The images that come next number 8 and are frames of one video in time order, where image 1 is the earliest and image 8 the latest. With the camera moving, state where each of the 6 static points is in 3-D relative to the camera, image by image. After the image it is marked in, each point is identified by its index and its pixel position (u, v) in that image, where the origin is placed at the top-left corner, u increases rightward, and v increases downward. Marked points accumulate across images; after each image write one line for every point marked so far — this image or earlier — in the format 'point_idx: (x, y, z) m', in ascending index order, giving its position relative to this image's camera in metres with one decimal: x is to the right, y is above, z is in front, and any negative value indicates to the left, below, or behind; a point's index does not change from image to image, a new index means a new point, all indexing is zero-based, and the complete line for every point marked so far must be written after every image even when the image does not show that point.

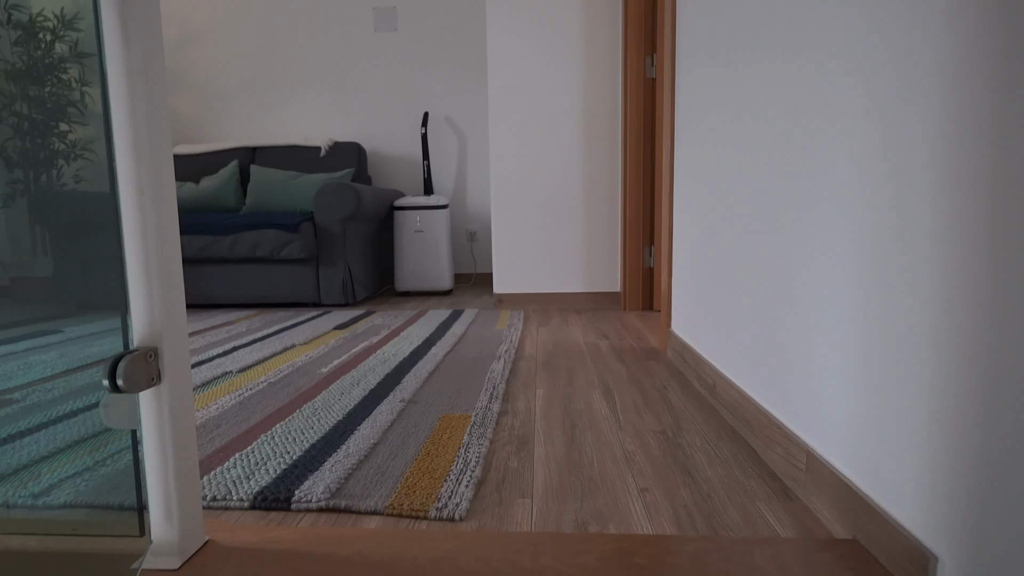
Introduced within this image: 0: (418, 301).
0: (-0.5, -0.1, +2.7) m
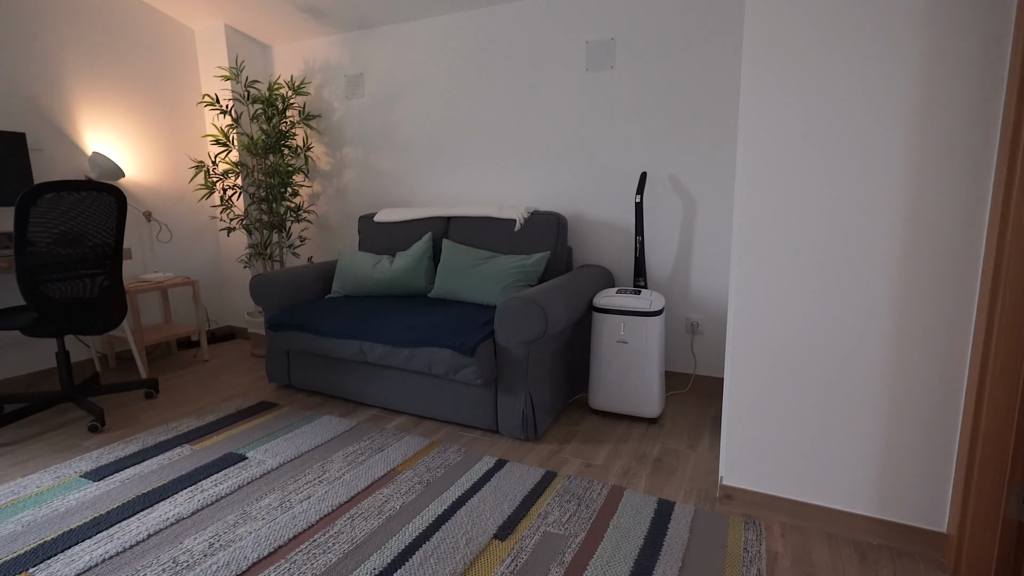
0: (+0.4, -0.6, +2.2) m
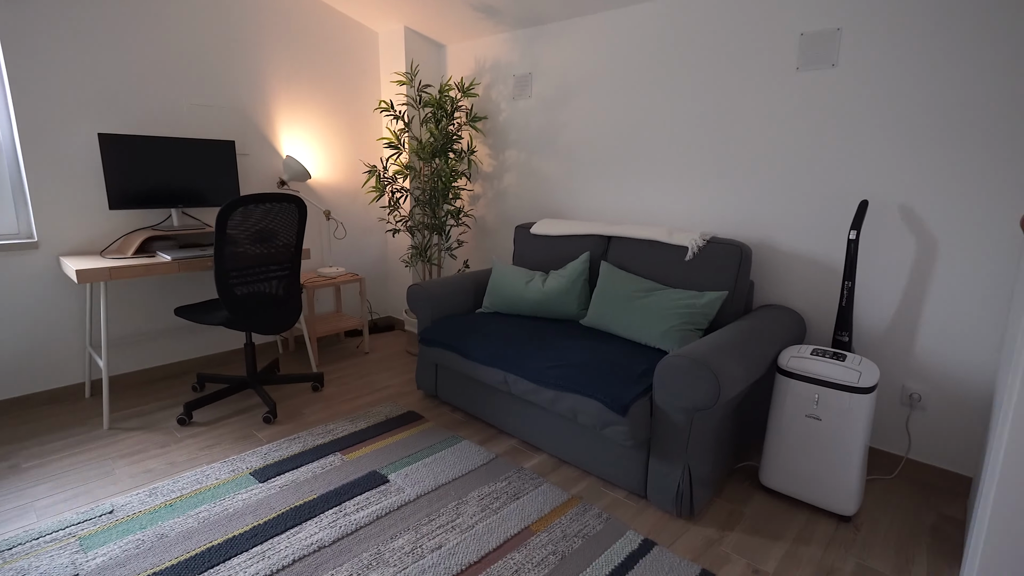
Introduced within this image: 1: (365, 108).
0: (+1.0, -0.8, +1.8) m
1: (-1.0, +1.2, +3.6) m
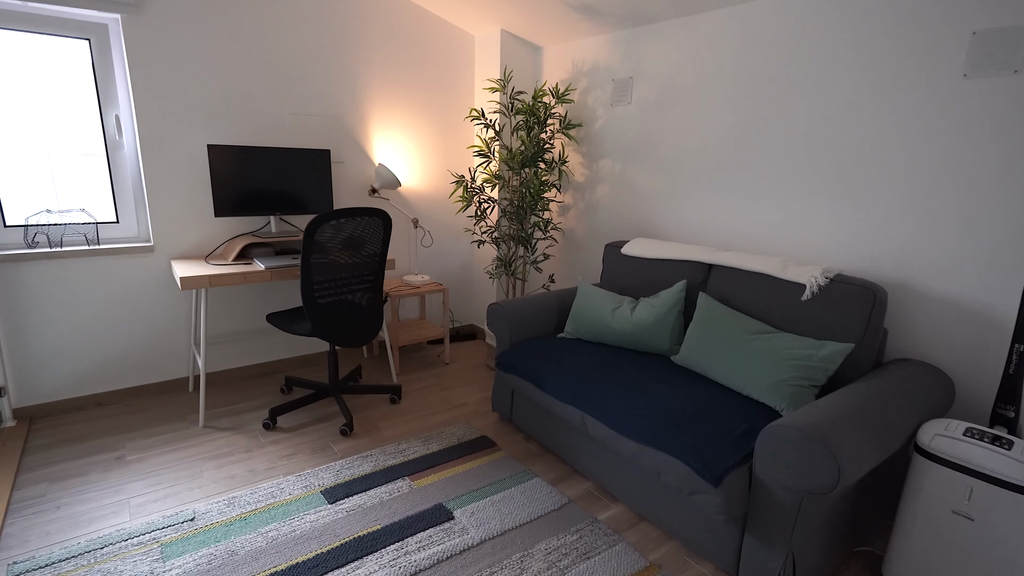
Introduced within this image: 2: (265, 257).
0: (+1.1, -1.0, +1.4) m
1: (-0.4, +1.2, +3.5) m
2: (-1.3, +0.2, +2.7) m
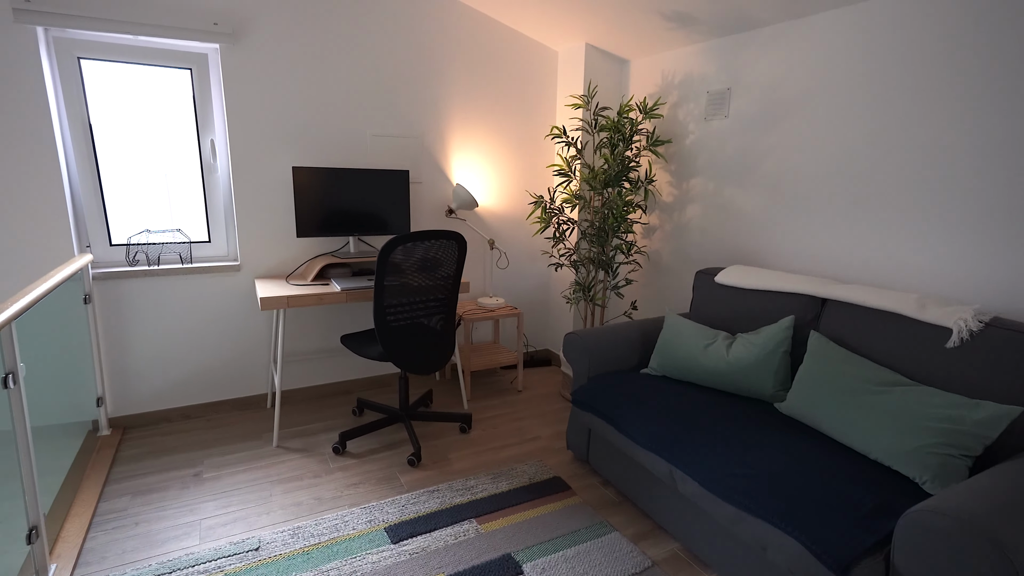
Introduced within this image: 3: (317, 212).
0: (+1.3, -1.1, +1.1) m
1: (+0.2, +1.0, +3.4) m
2: (-0.9, +0.1, +2.7) m
3: (-1.0, +0.4, +2.7) m
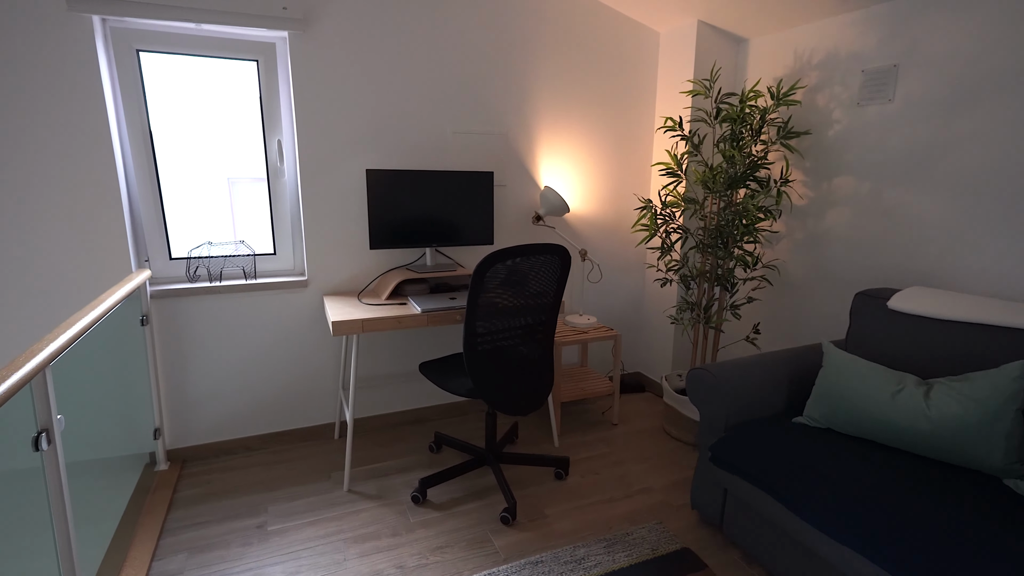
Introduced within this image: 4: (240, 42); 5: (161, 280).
0: (+1.6, -1.2, +0.5) m
1: (+0.7, +0.9, +3.0) m
2: (-0.4, 0.0, +2.4) m
3: (-0.5, +0.3, +2.4) m
4: (-1.2, +1.0, +2.2) m
5: (-1.5, 0.0, +2.3) m
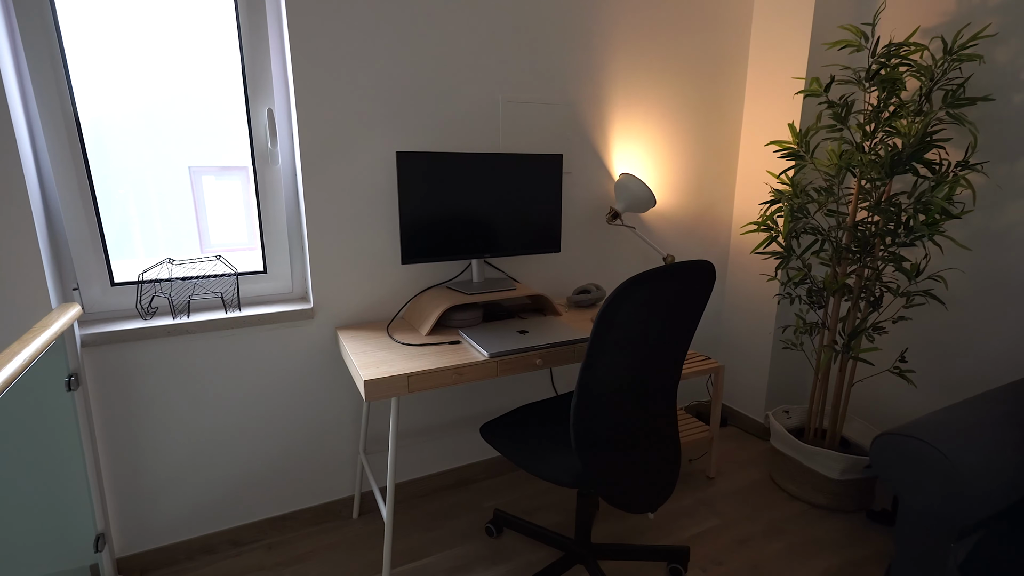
0: (+2.0, -1.3, 0.0) m
1: (+0.9, +0.9, +2.3) m
2: (-0.1, -0.1, +1.7) m
3: (-0.3, +0.2, +1.7) m
4: (-0.9, +0.9, +1.5) m
5: (-1.2, -0.1, +1.6) m
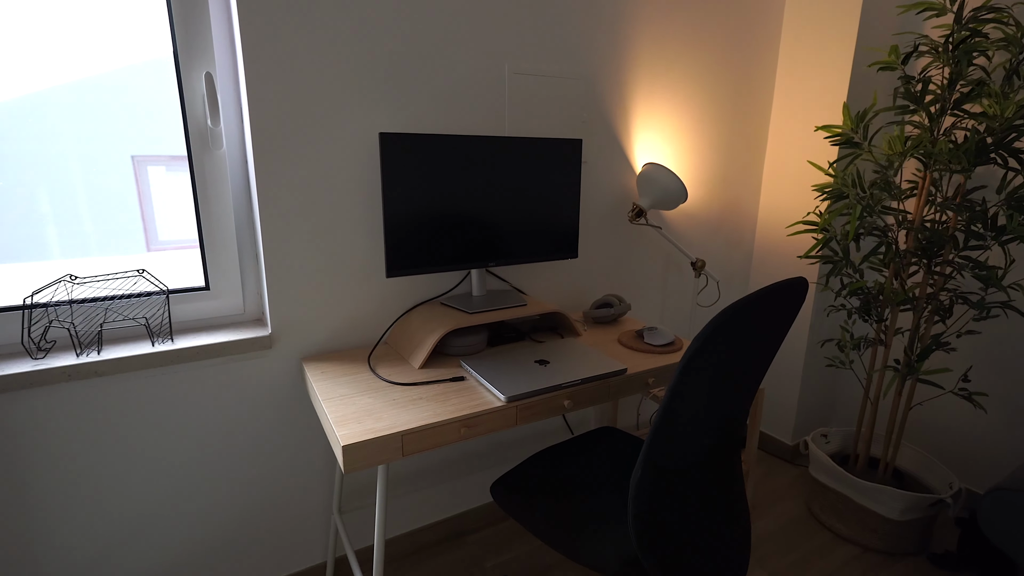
0: (+2.2, -1.4, -0.2) m
1: (+0.9, +0.8, +2.0) m
2: (-0.1, -0.2, +1.4) m
3: (-0.2, +0.2, +1.4) m
4: (-0.8, +0.9, +1.1) m
5: (-1.2, -0.1, +1.2) m
